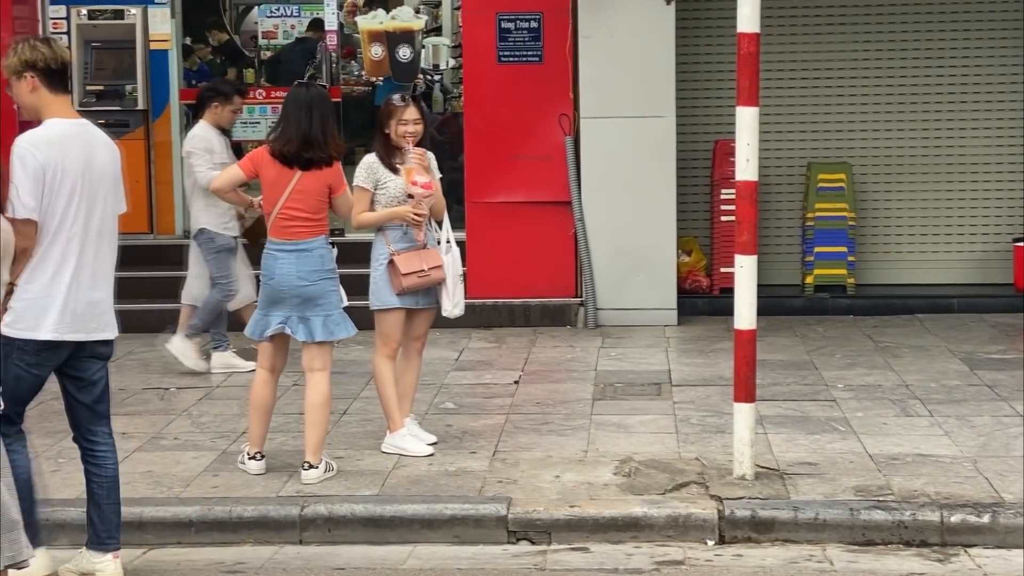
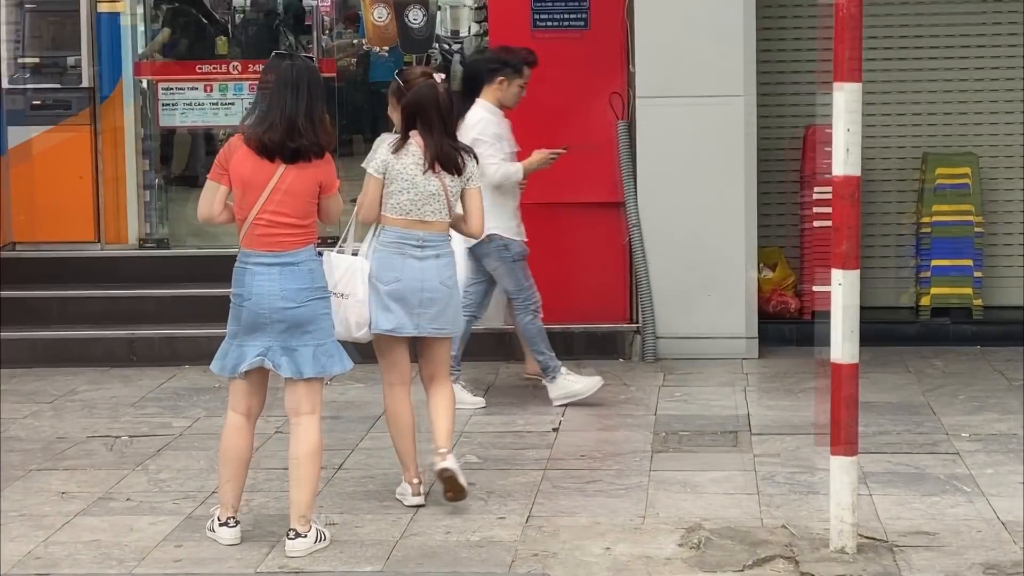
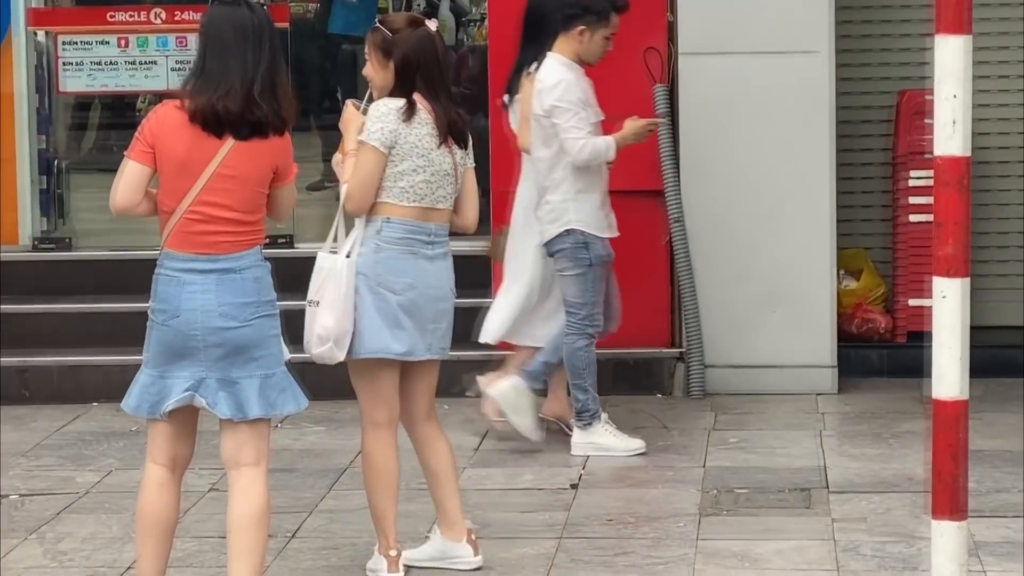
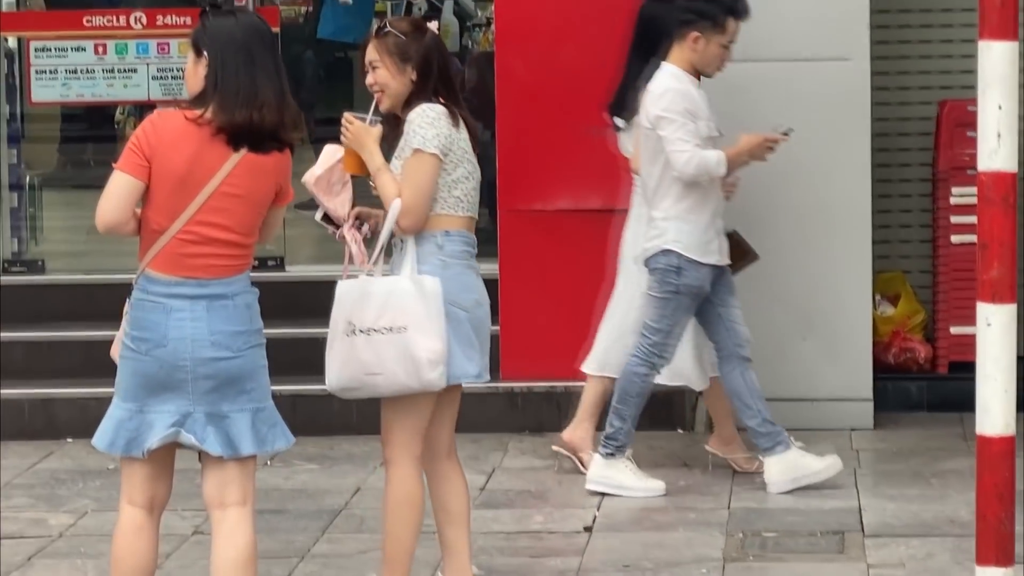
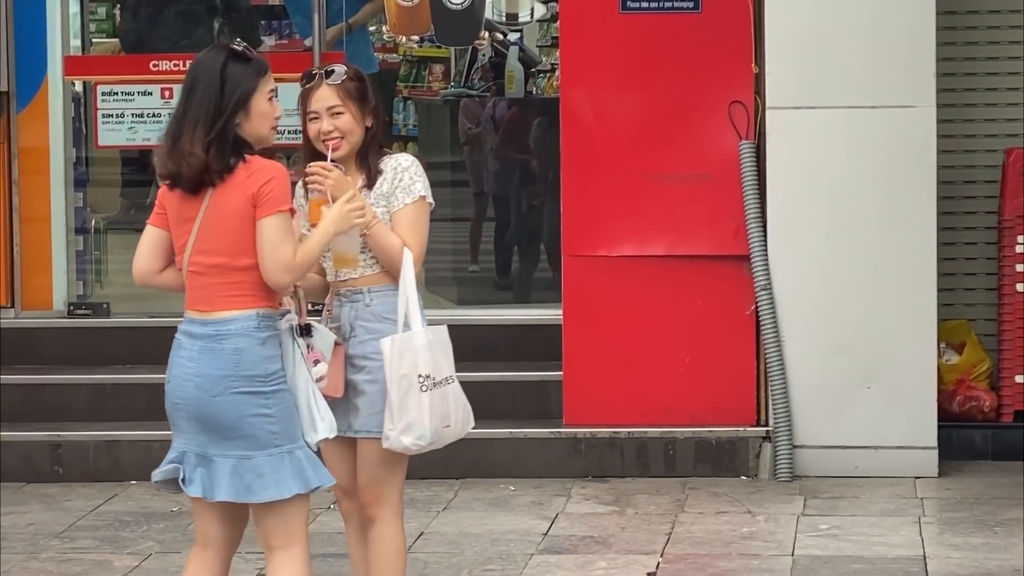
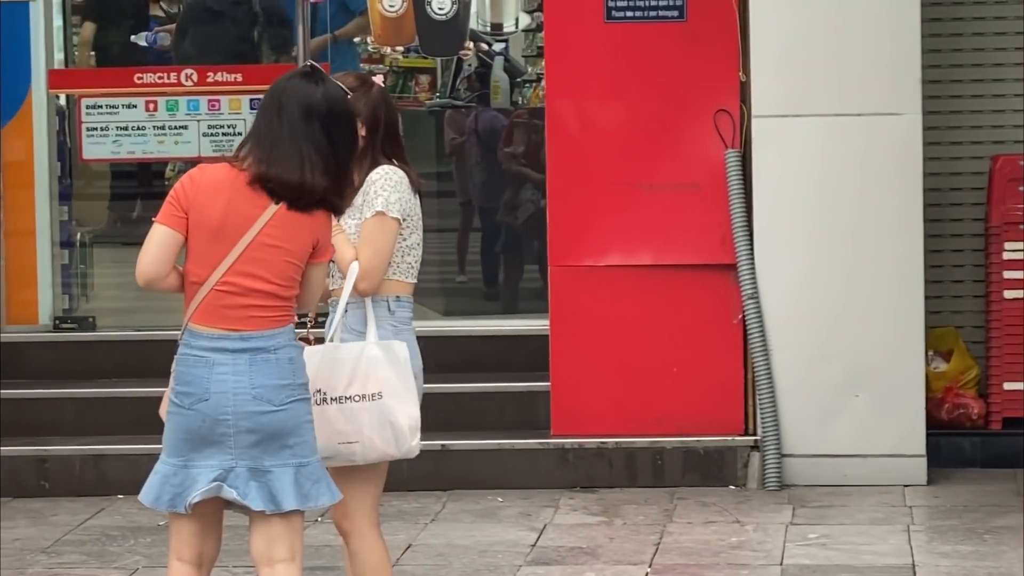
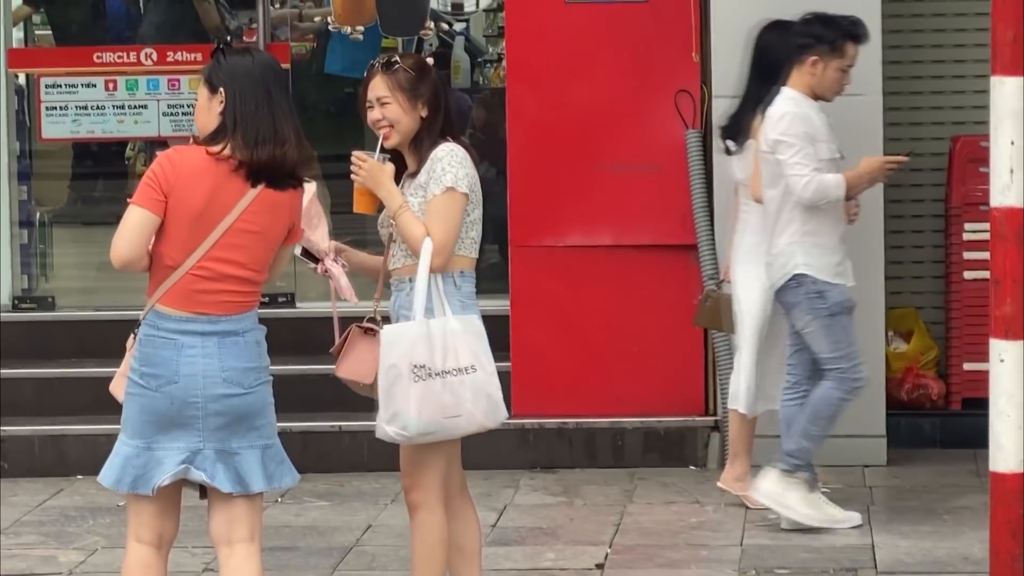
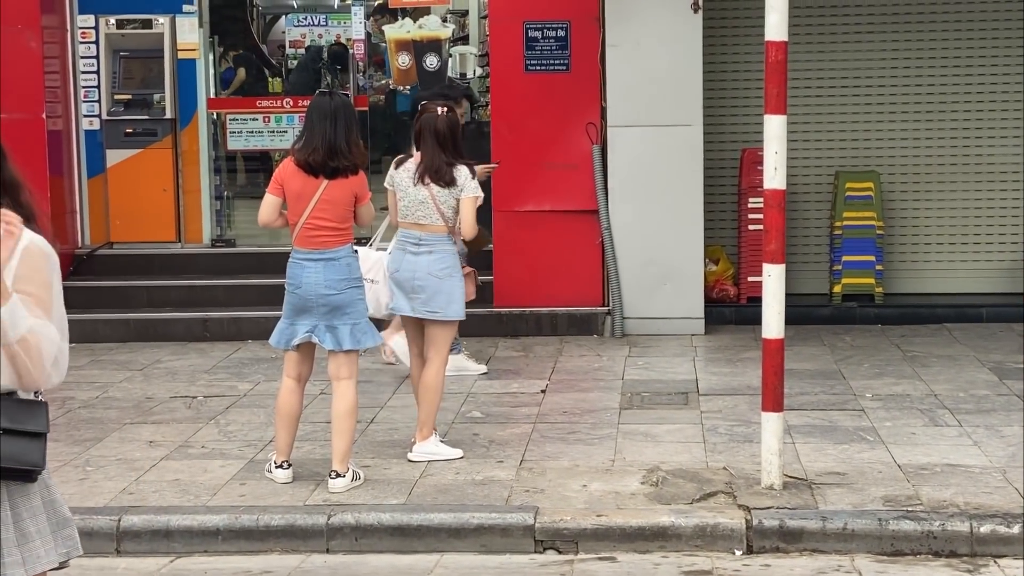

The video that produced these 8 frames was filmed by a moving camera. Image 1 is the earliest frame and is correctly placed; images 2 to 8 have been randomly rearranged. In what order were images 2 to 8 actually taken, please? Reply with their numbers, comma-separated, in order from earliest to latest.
8, 2, 3, 4, 7, 6, 5
